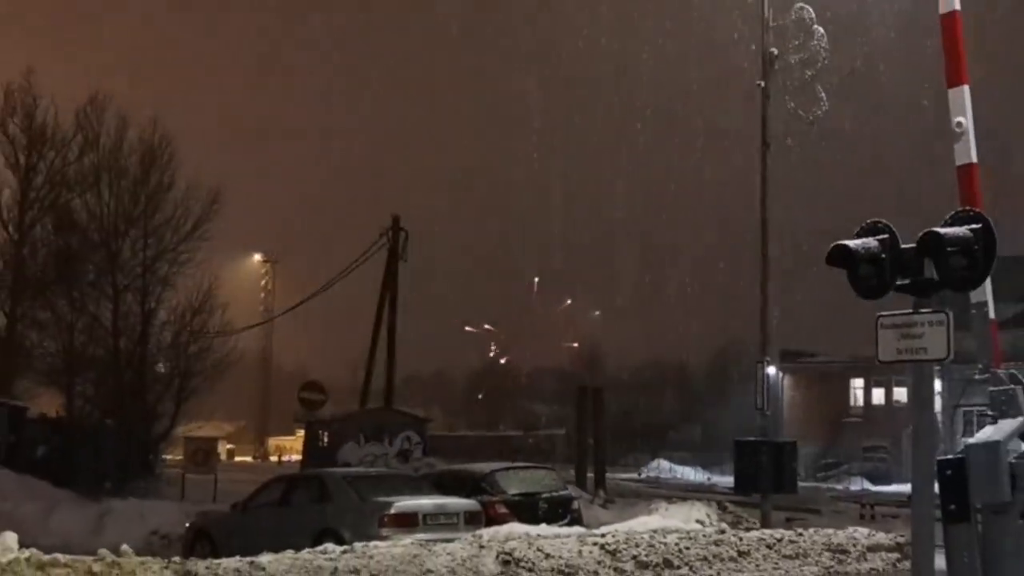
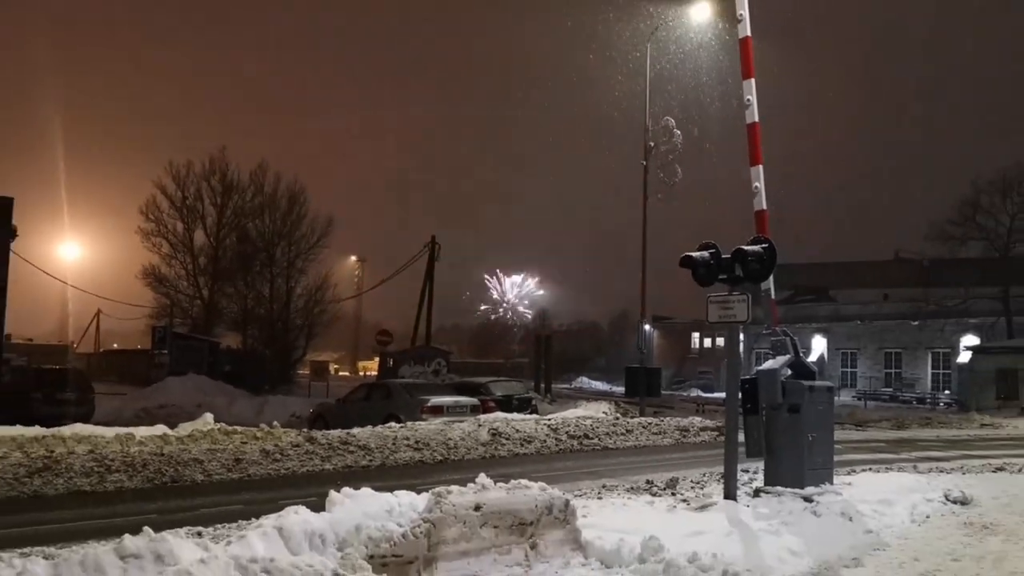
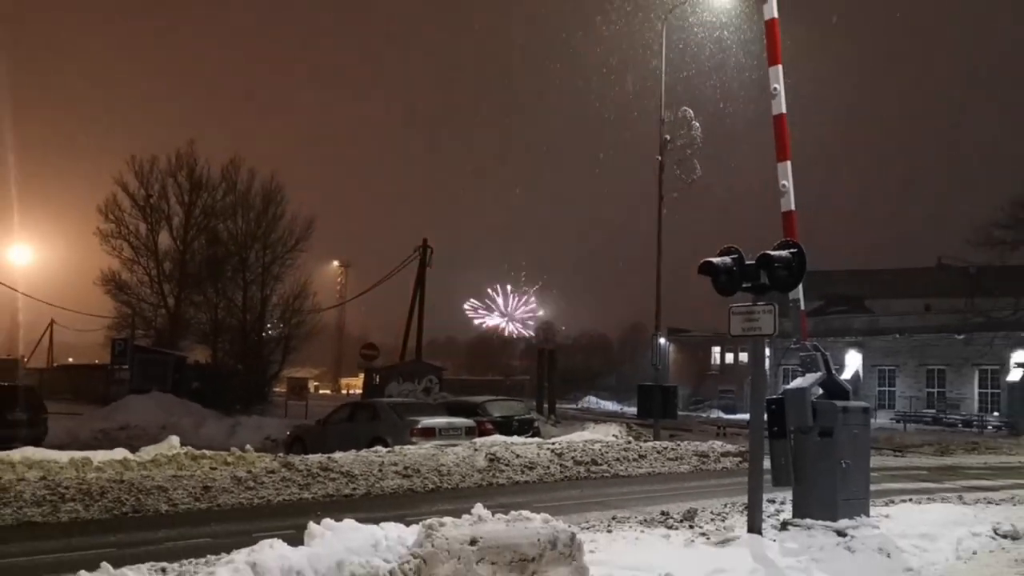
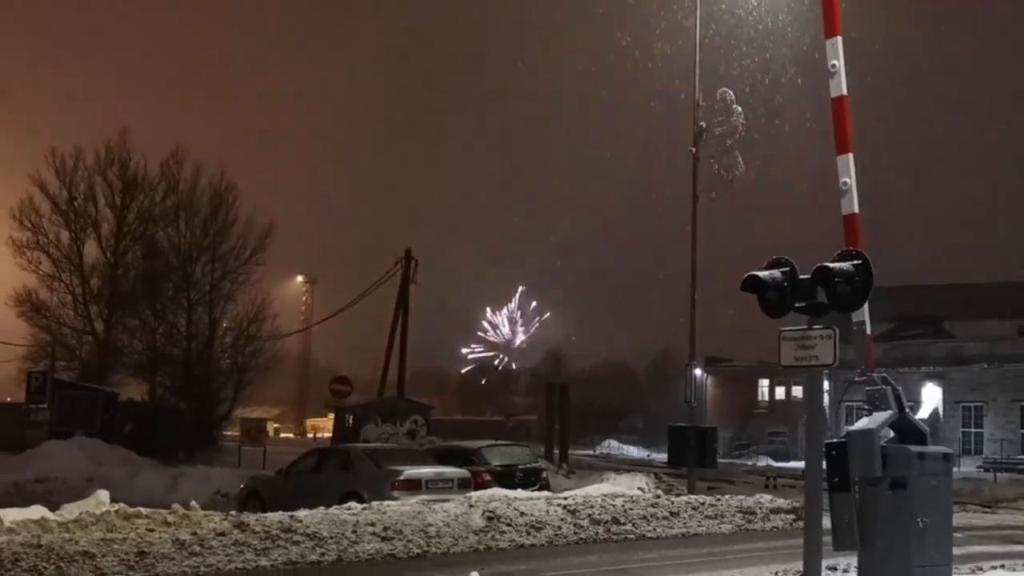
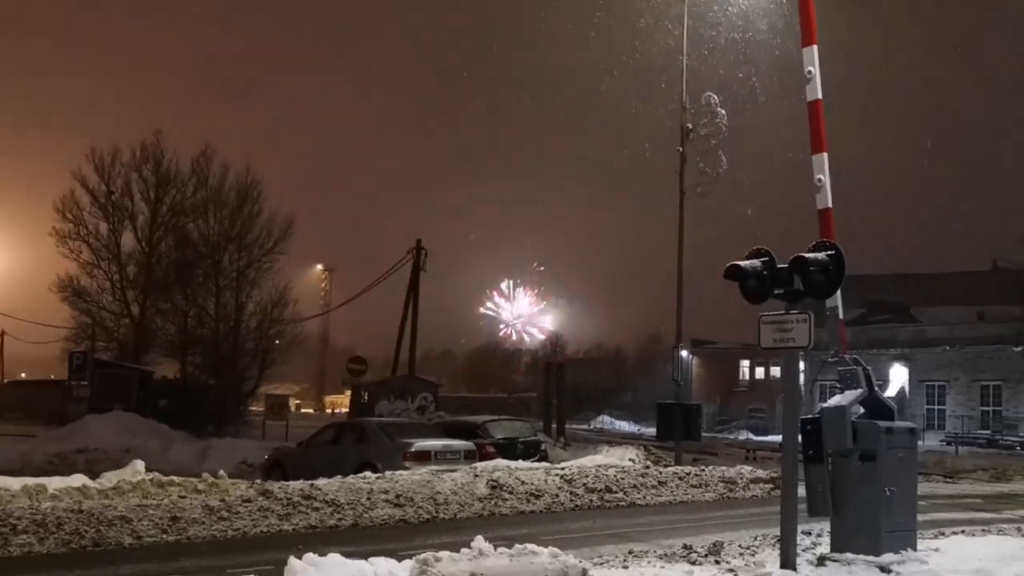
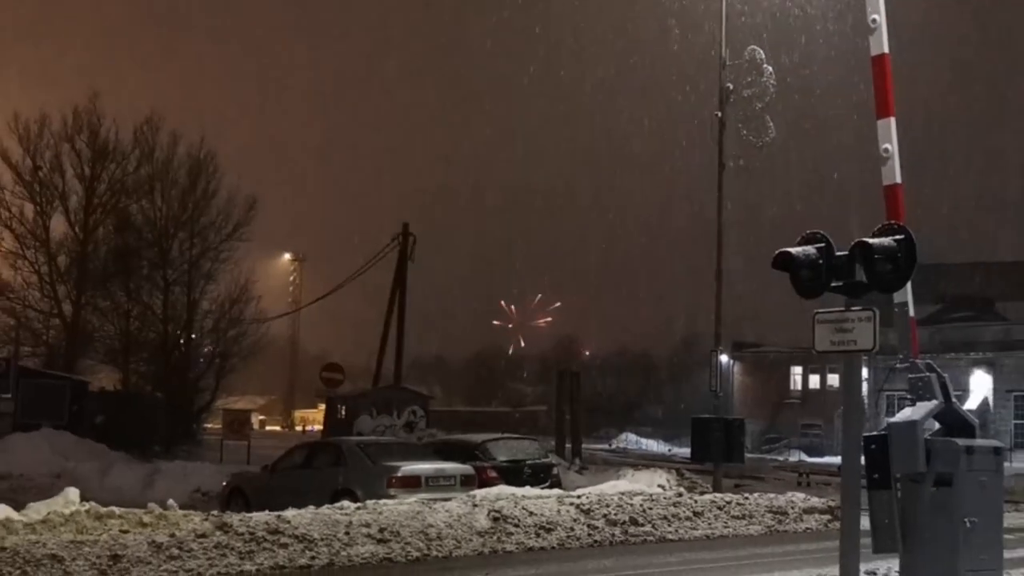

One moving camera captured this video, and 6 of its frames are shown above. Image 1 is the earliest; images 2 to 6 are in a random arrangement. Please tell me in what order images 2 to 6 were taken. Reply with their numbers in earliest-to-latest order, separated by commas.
6, 4, 5, 3, 2
